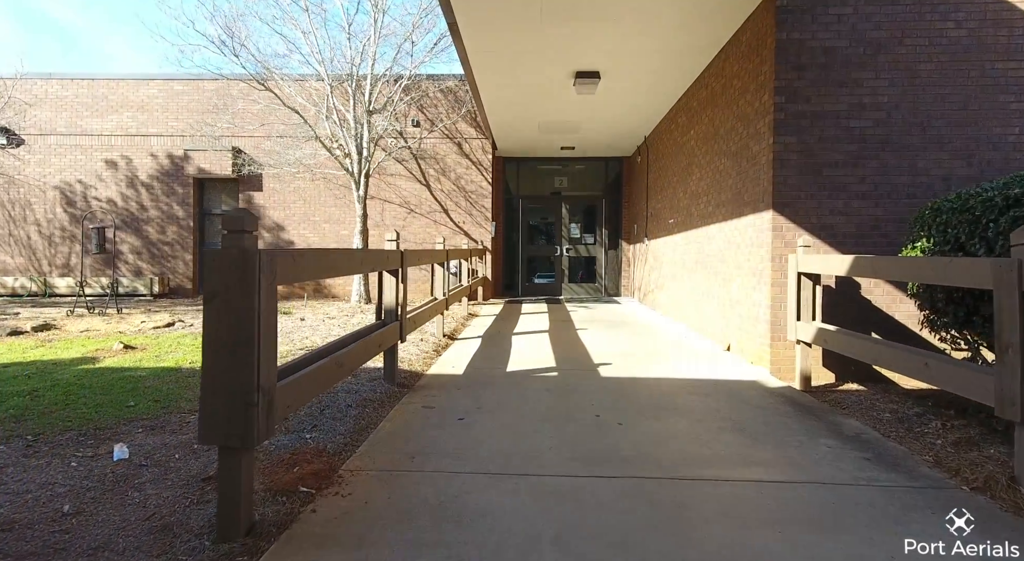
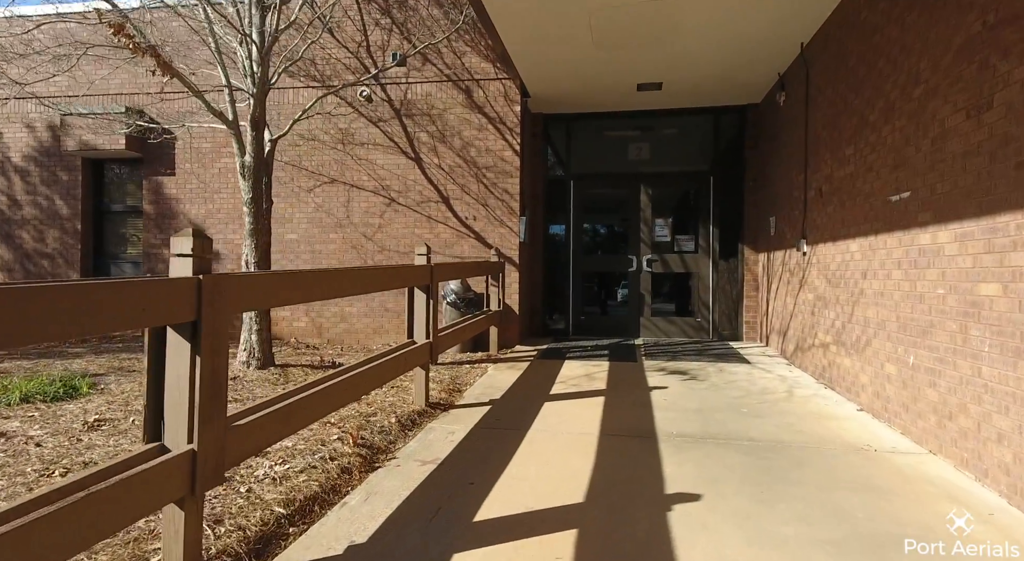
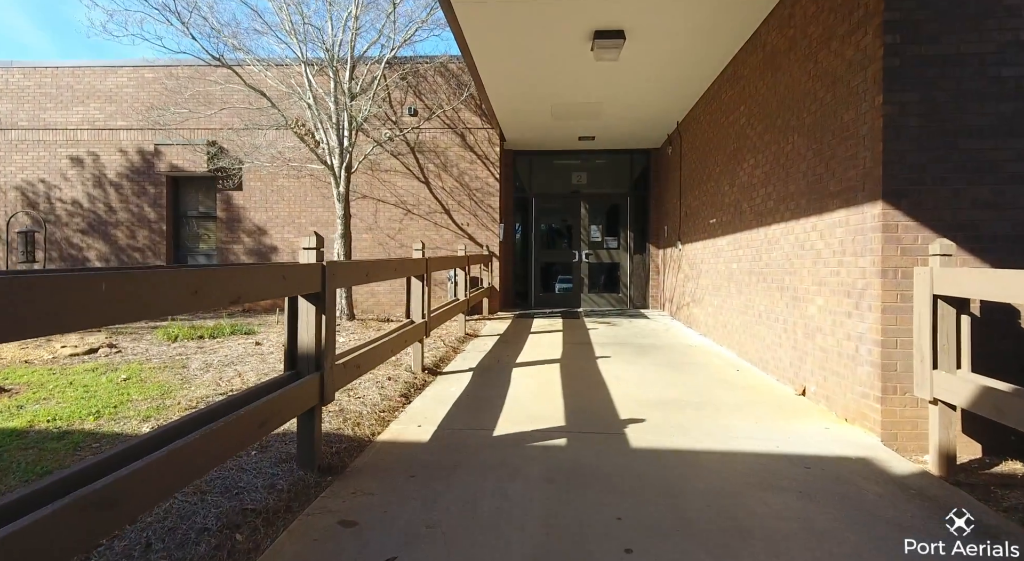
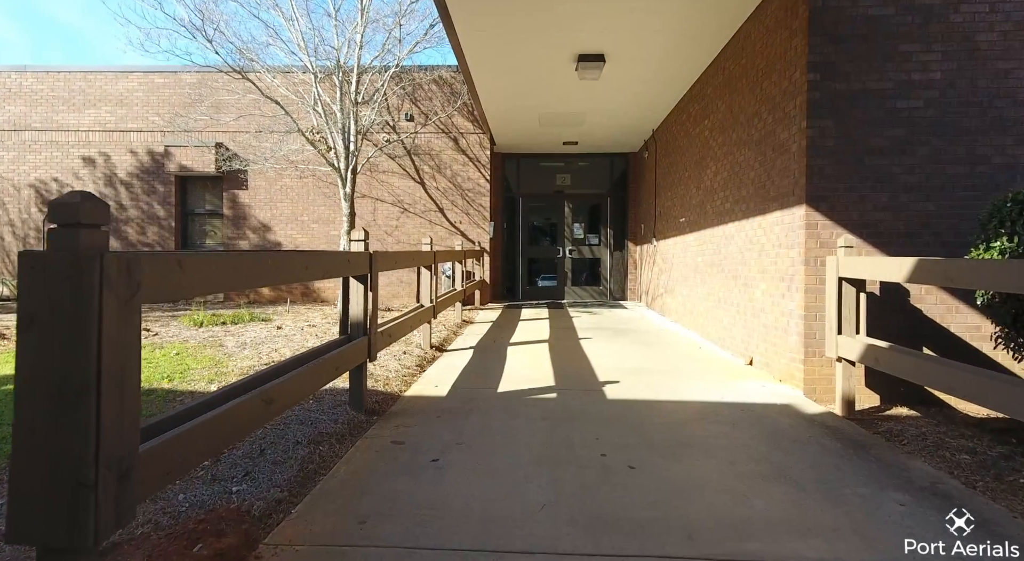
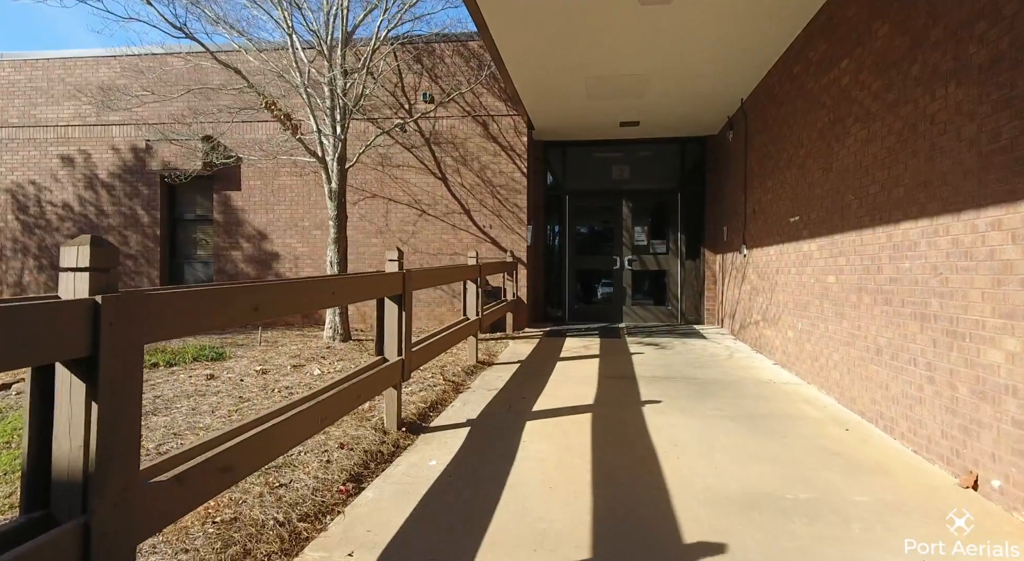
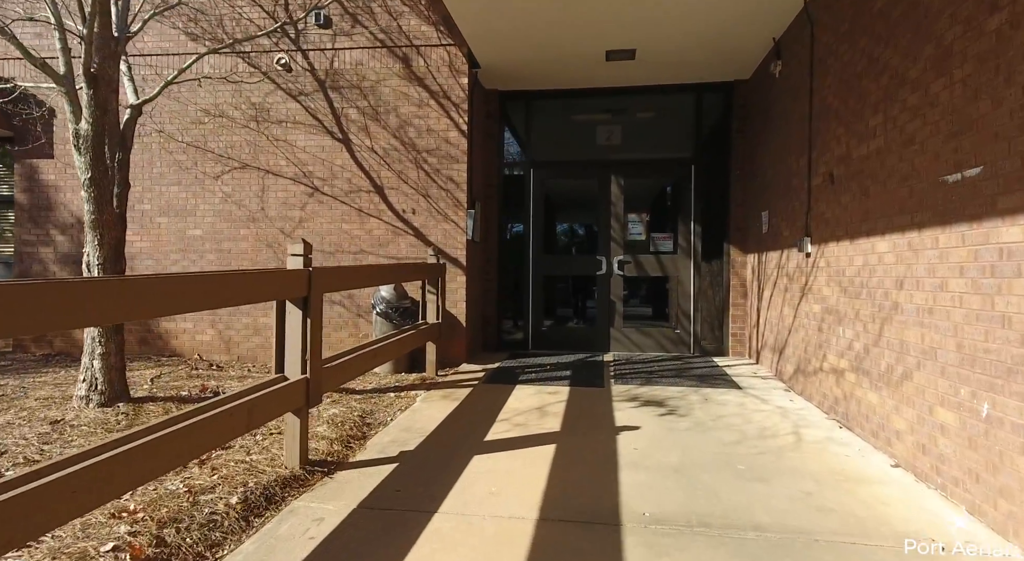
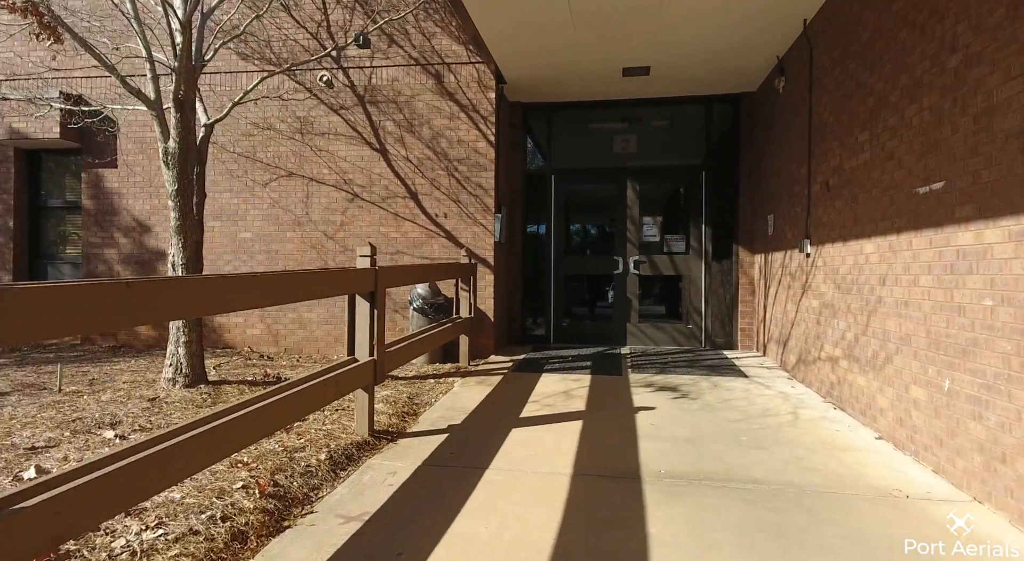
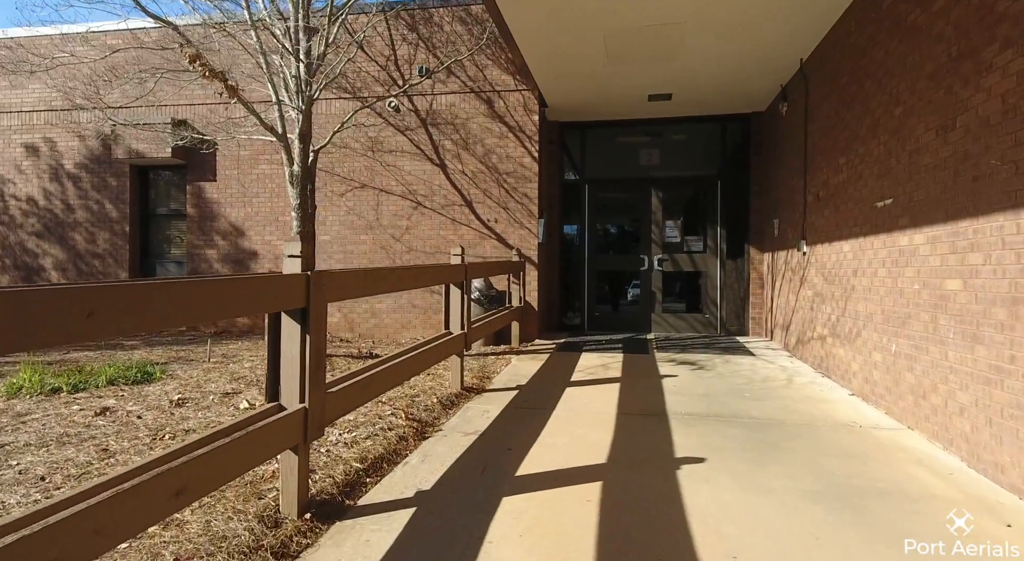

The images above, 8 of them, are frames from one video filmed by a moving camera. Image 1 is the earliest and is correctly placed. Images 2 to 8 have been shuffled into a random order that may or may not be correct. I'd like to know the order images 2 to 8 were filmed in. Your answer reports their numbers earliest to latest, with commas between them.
4, 3, 5, 8, 2, 7, 6
